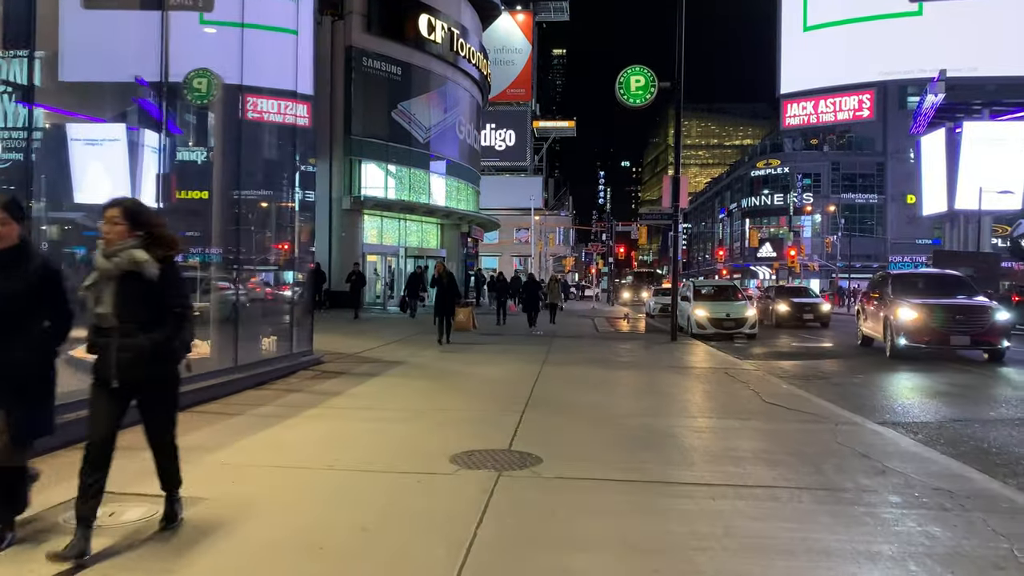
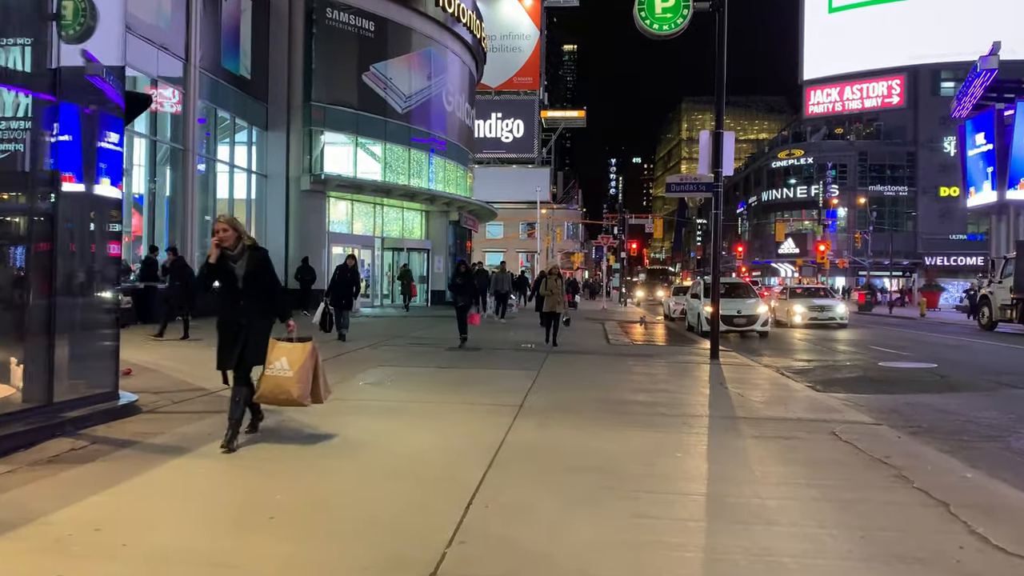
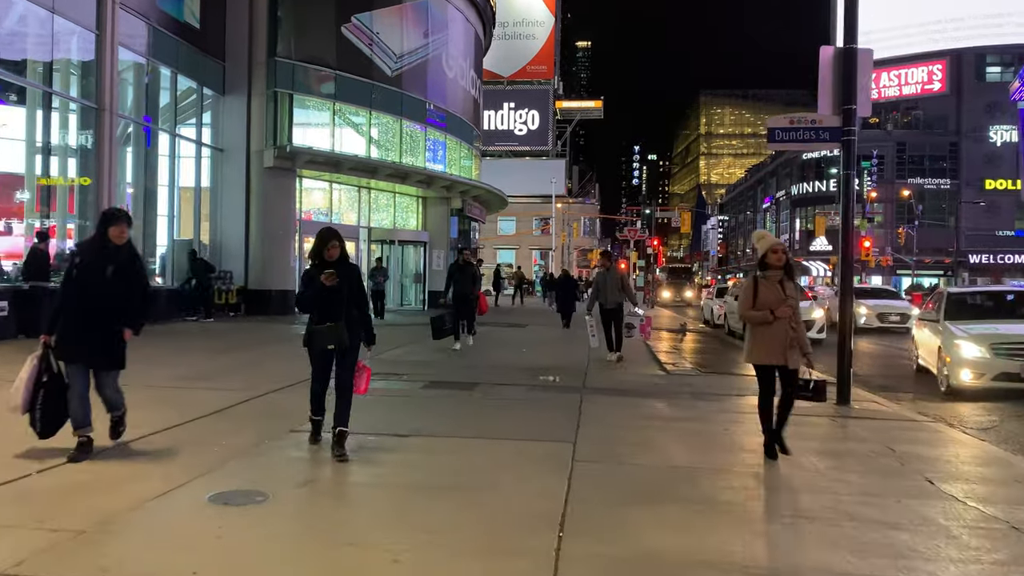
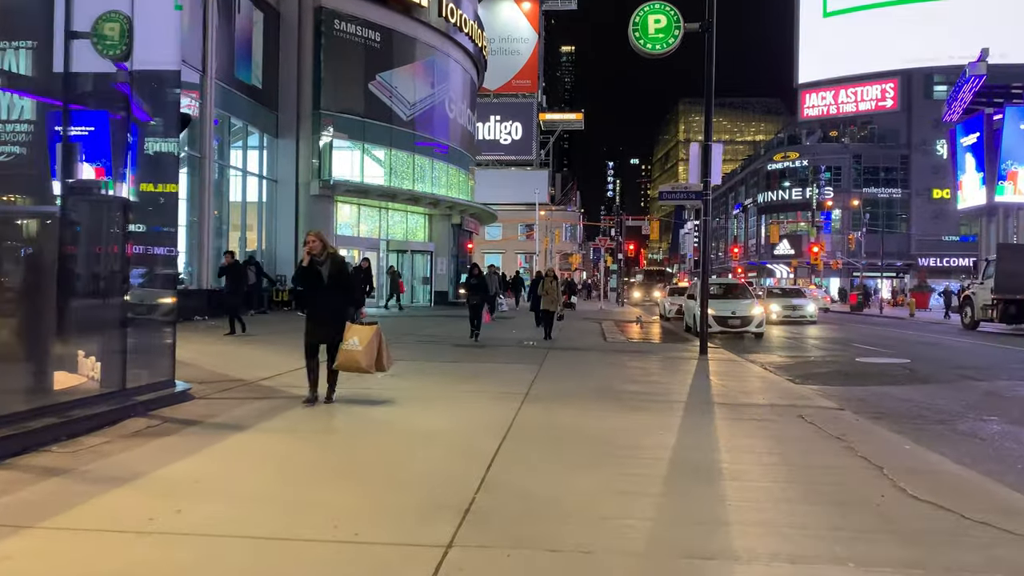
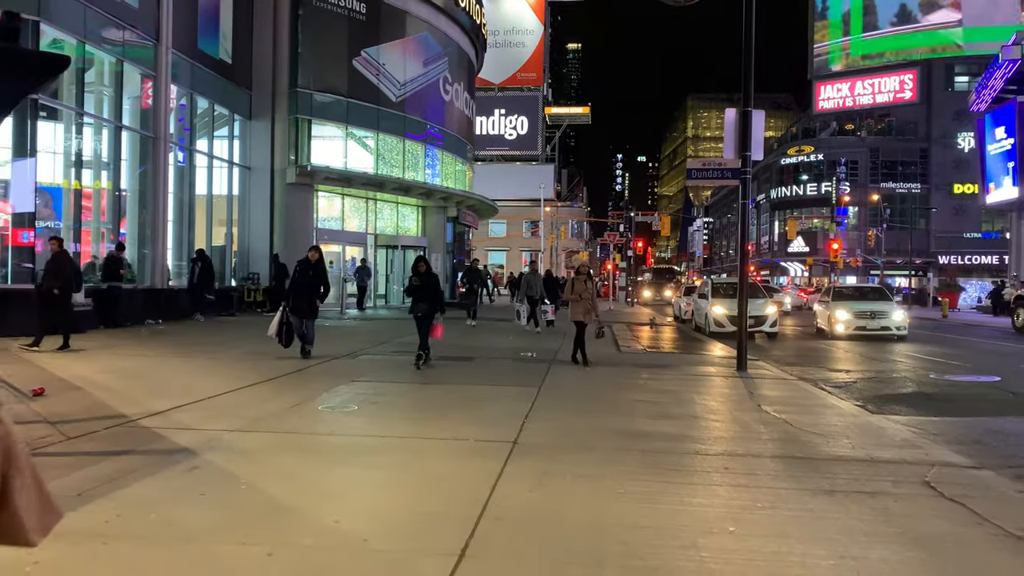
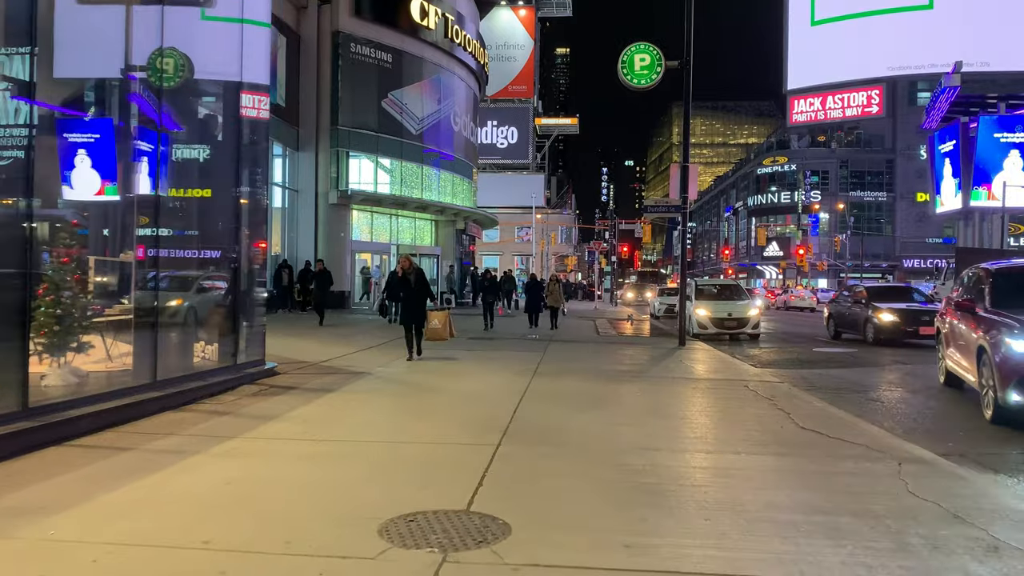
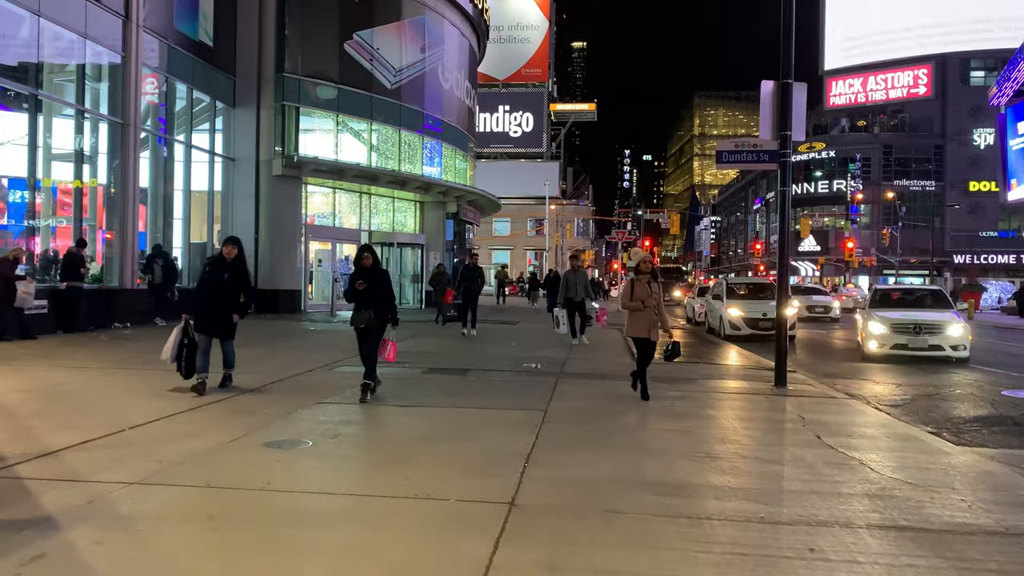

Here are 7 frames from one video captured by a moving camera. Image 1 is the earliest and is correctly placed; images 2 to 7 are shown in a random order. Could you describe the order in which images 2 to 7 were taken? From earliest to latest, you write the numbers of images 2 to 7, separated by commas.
6, 4, 2, 5, 7, 3
